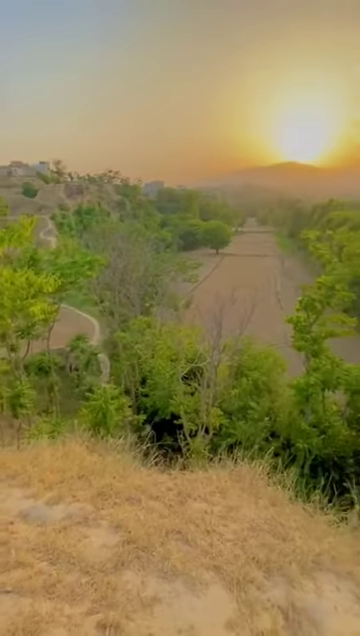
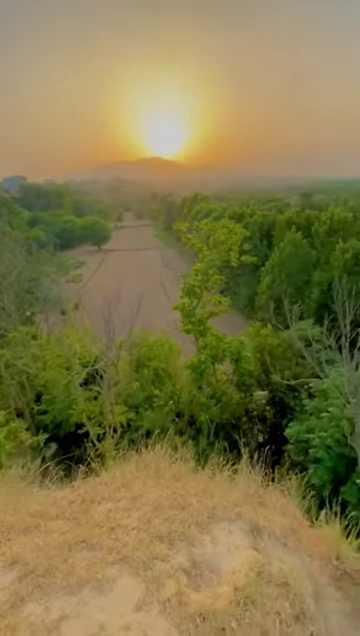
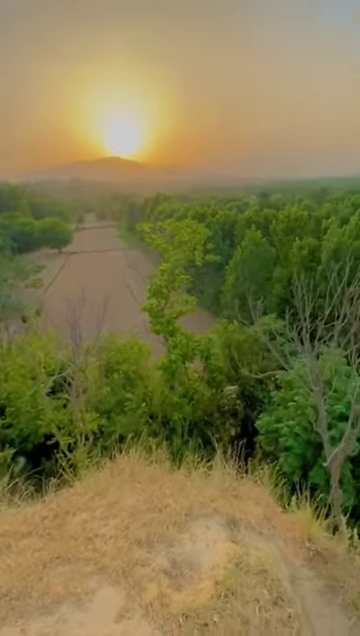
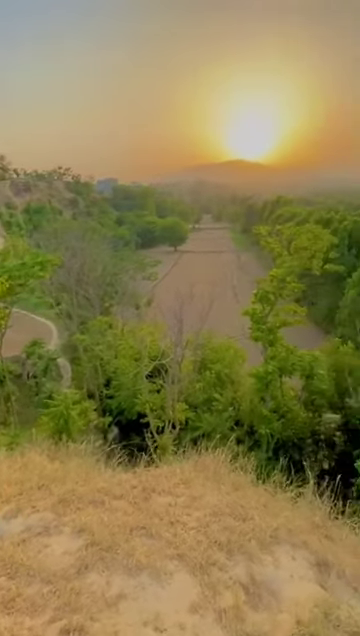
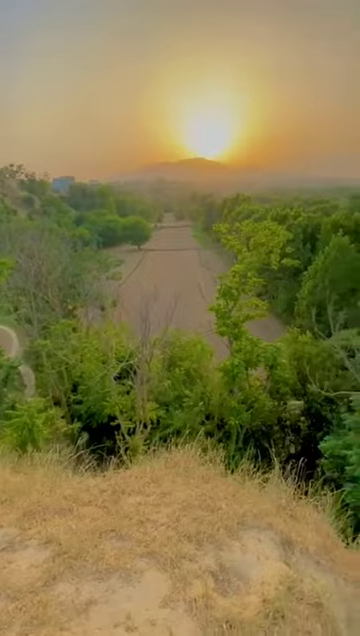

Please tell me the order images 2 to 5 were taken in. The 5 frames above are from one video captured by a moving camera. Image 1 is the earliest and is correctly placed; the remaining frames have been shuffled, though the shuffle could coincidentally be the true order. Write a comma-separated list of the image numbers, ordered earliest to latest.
4, 5, 2, 3
